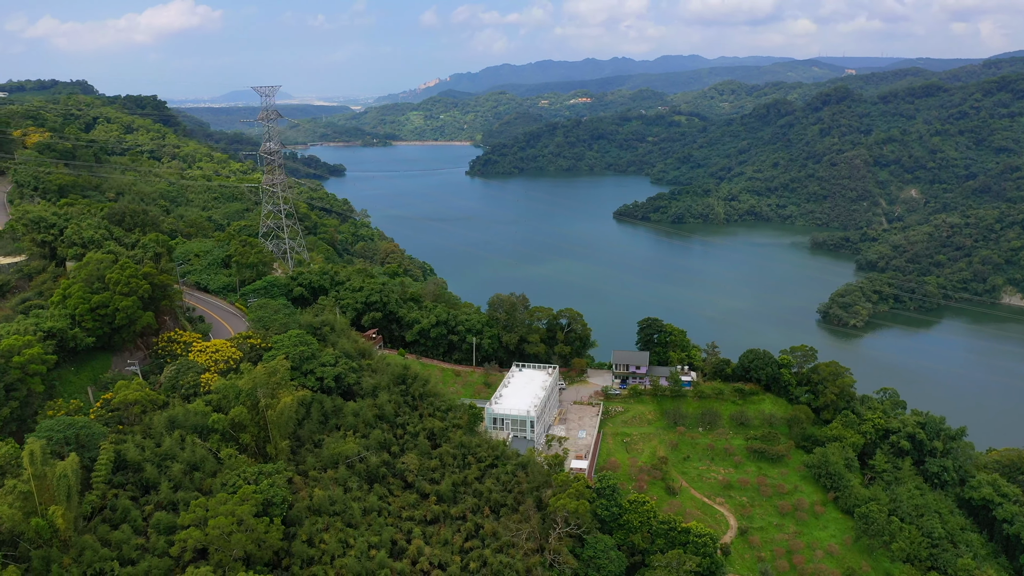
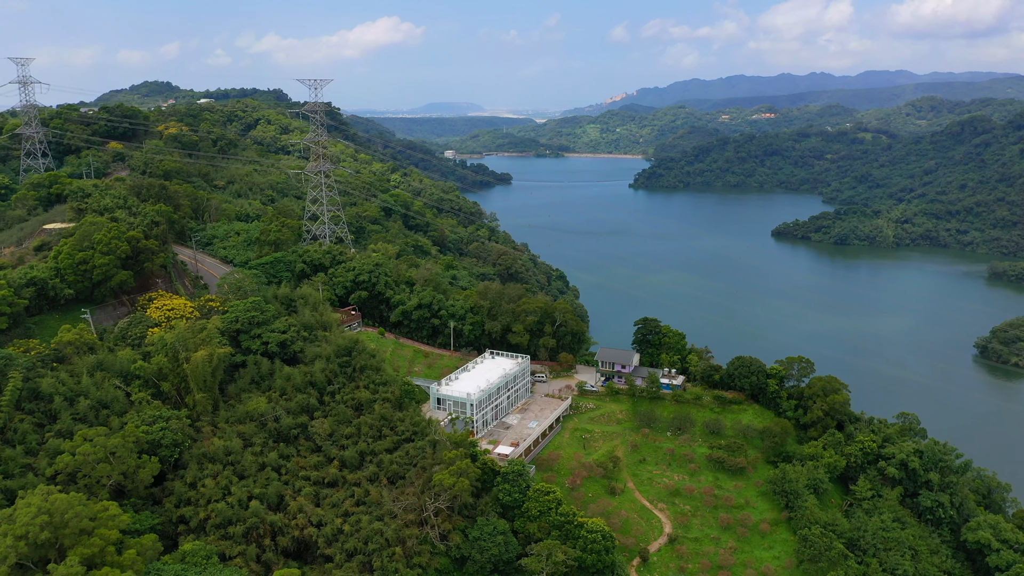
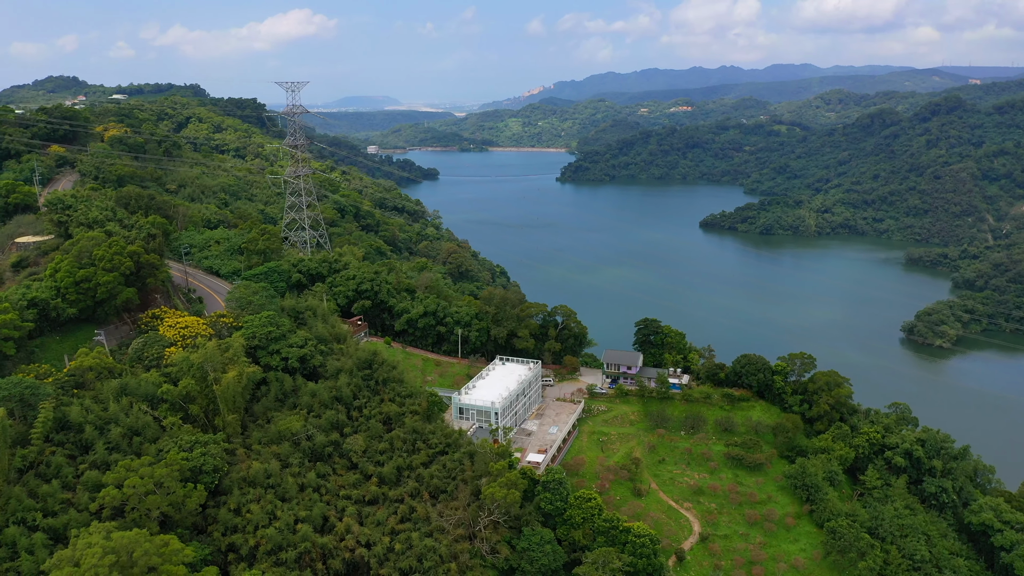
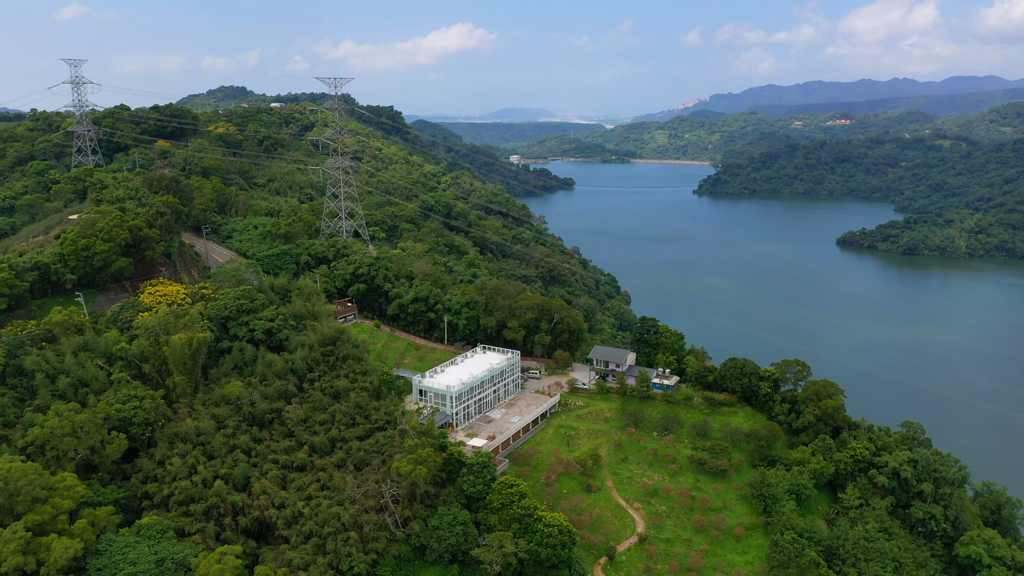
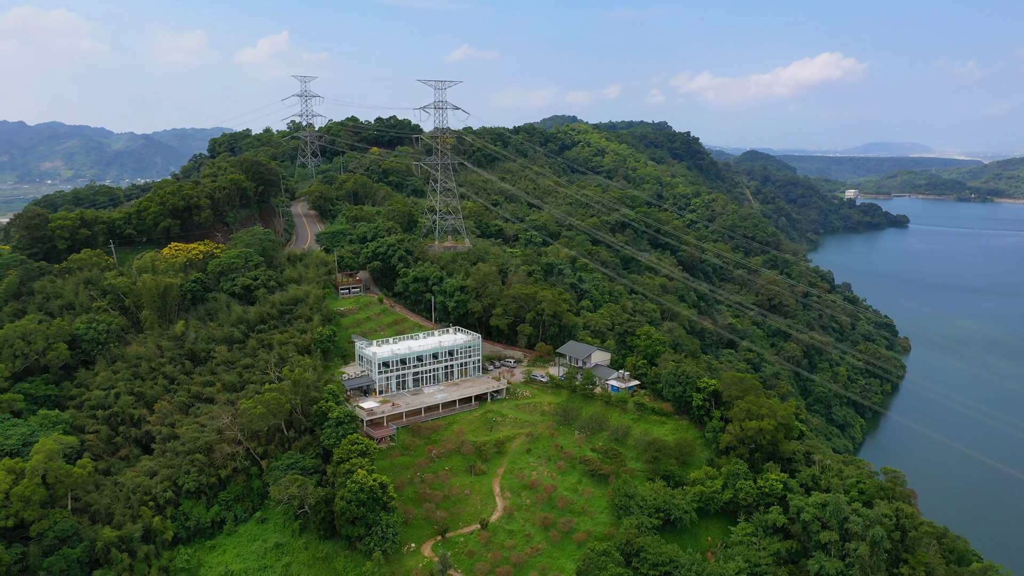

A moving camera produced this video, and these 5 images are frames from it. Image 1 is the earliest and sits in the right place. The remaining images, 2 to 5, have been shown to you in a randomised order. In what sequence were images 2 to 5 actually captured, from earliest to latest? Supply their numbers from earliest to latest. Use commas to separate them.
3, 2, 4, 5
